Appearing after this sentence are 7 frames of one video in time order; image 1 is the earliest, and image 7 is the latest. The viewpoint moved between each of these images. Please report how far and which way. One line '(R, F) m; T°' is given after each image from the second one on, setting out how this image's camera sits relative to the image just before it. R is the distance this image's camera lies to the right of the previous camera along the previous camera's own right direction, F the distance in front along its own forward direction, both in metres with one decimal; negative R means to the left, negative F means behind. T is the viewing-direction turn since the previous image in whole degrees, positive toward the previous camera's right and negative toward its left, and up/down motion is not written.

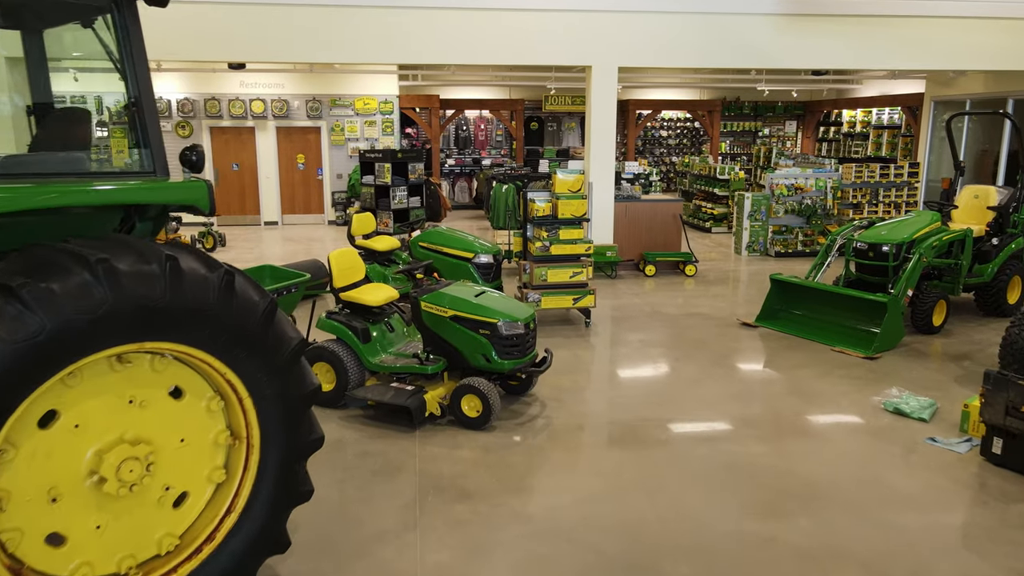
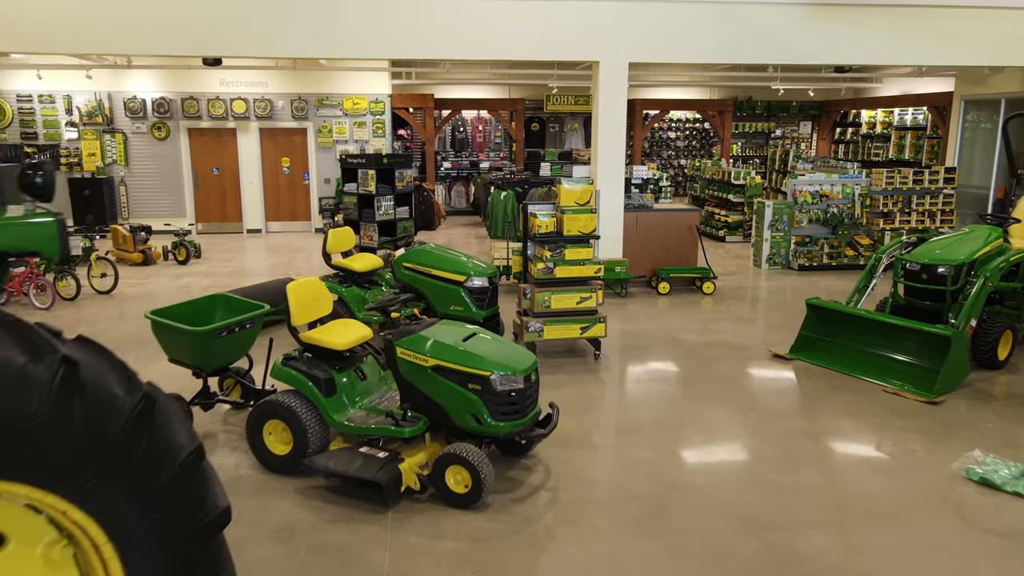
(0.0, +0.9) m; 0°
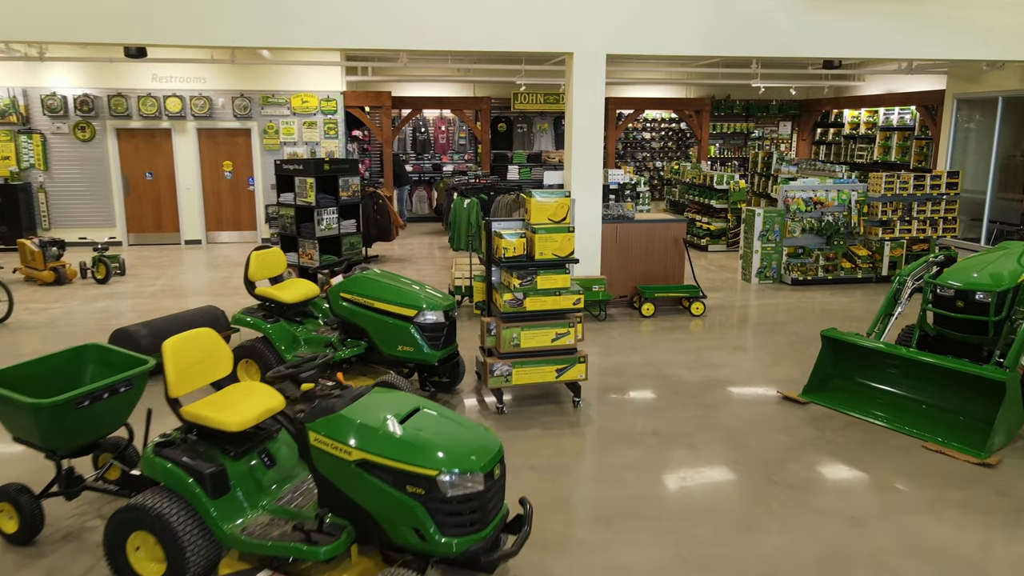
(+0.1, +1.0) m; +2°
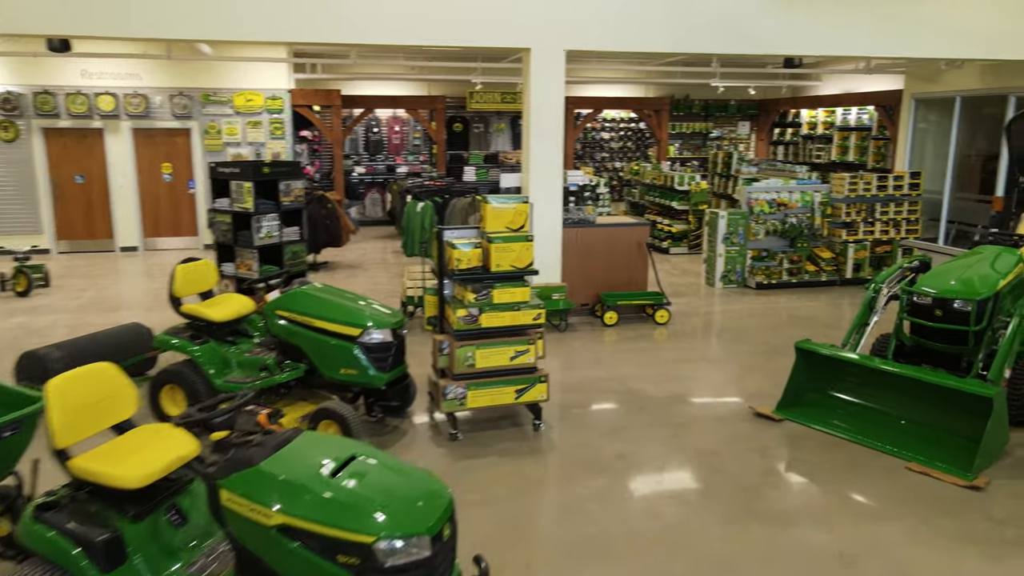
(0.0, +0.4) m; +3°
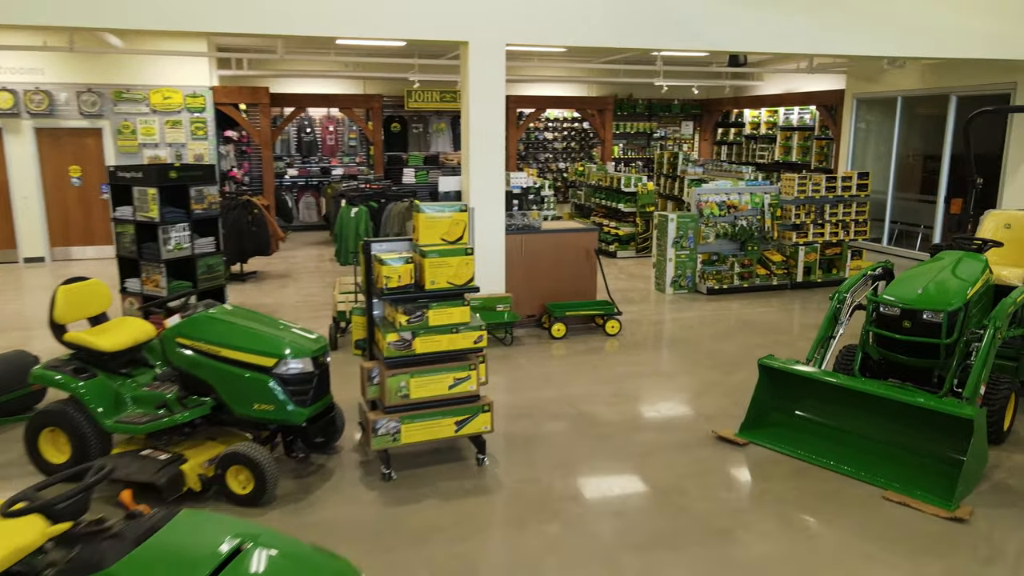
(0.0, +0.5) m; +4°
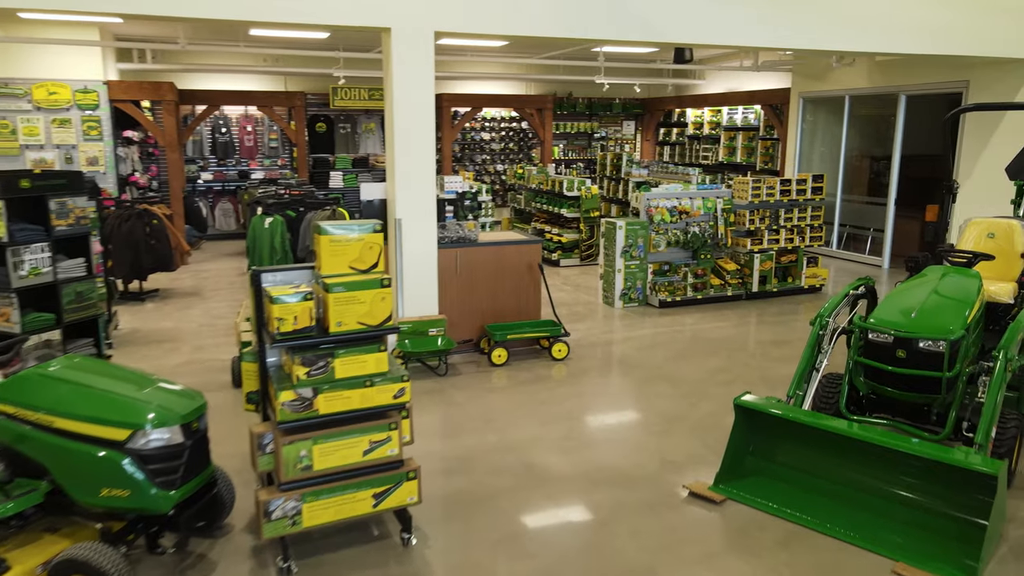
(+0.1, +0.8) m; +5°
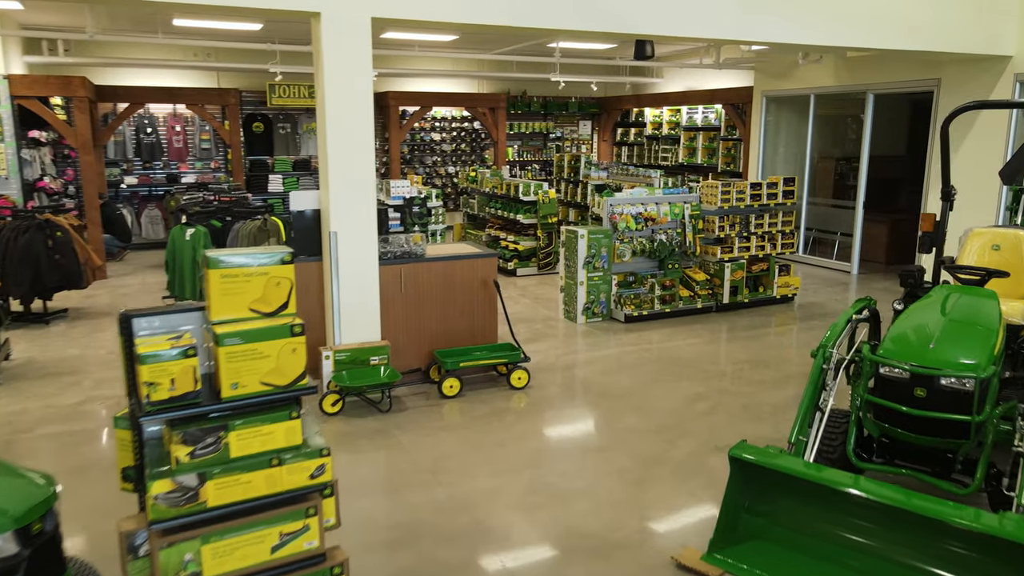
(0.0, +0.7) m; +4°
